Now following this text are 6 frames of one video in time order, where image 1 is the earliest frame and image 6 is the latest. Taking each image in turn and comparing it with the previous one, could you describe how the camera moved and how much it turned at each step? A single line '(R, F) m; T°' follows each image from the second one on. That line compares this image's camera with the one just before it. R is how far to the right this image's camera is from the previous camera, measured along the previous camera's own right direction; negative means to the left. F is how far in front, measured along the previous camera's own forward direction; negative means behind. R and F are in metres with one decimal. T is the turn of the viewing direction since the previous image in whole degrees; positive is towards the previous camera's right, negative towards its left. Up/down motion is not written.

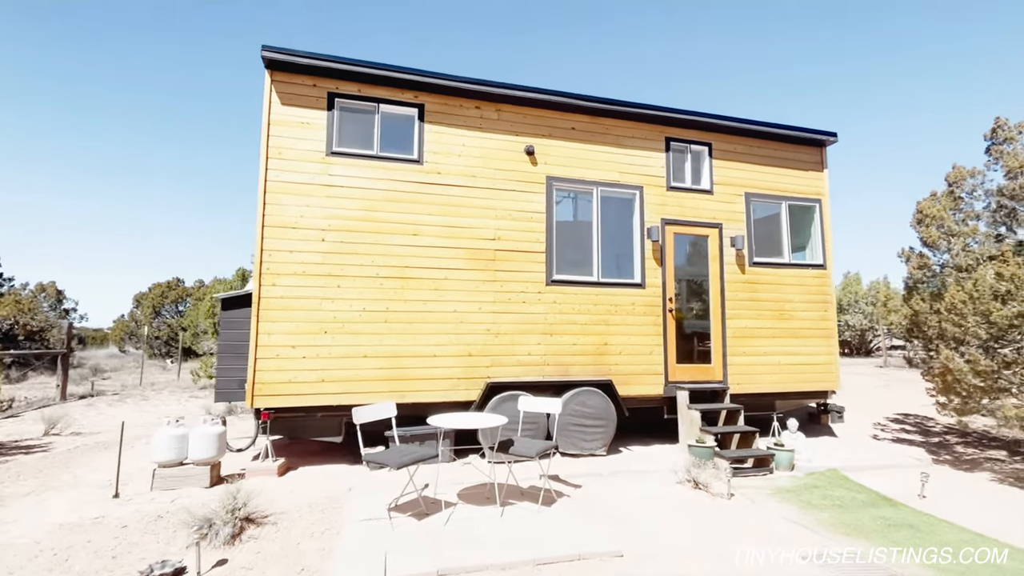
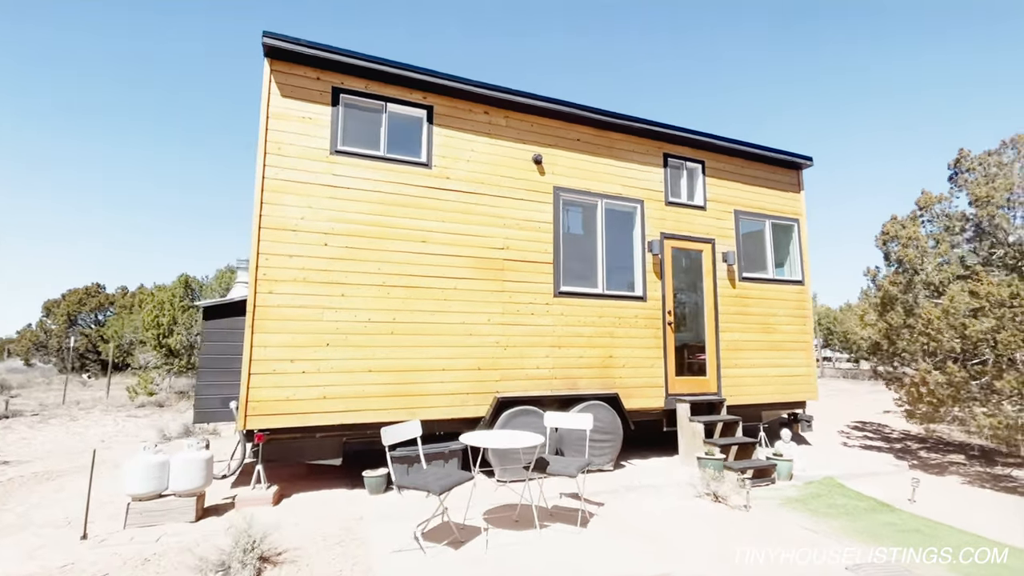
(-0.8, +0.2) m; +6°
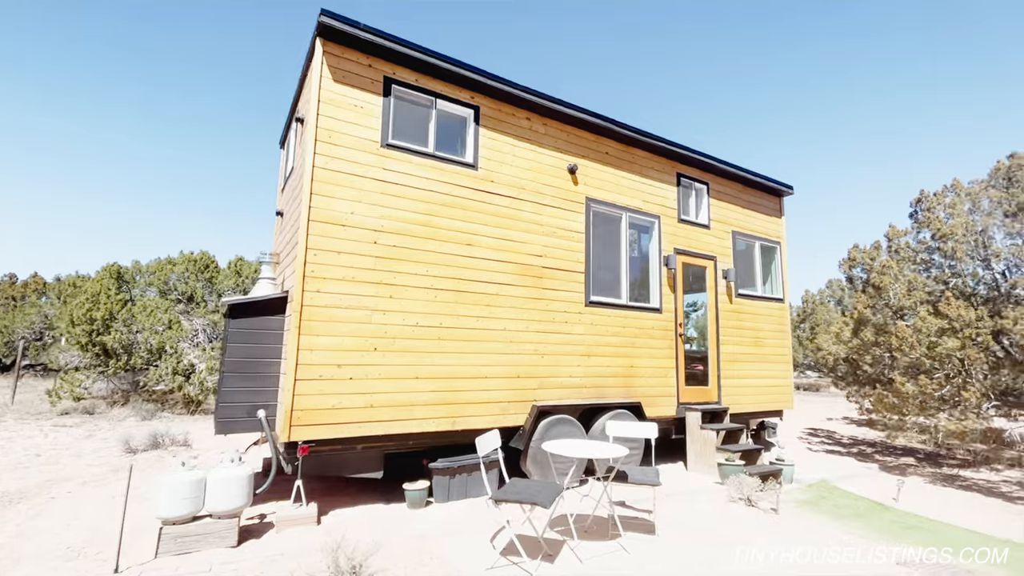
(-1.3, +0.2) m; +8°
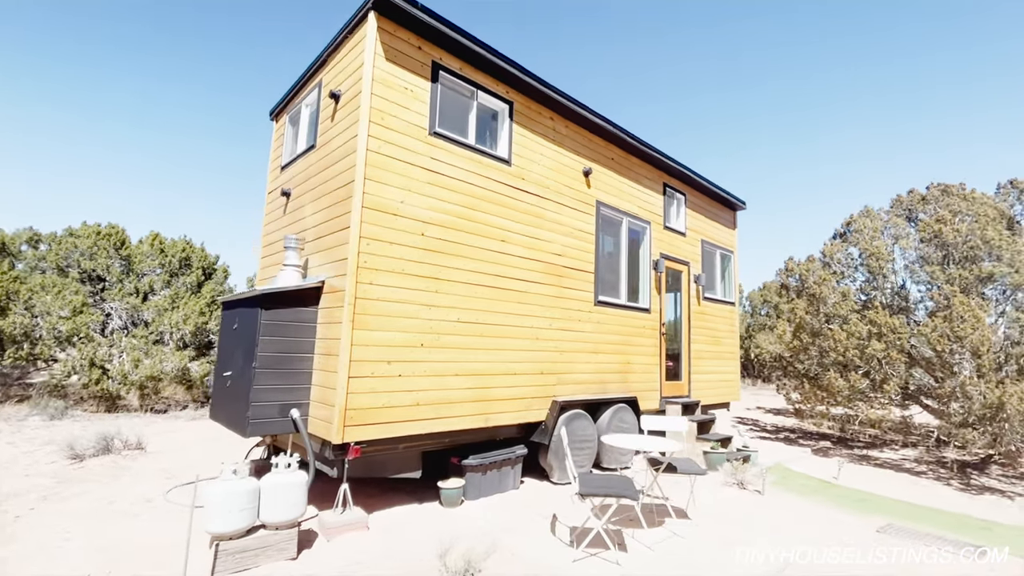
(-1.4, +0.1) m; +11°
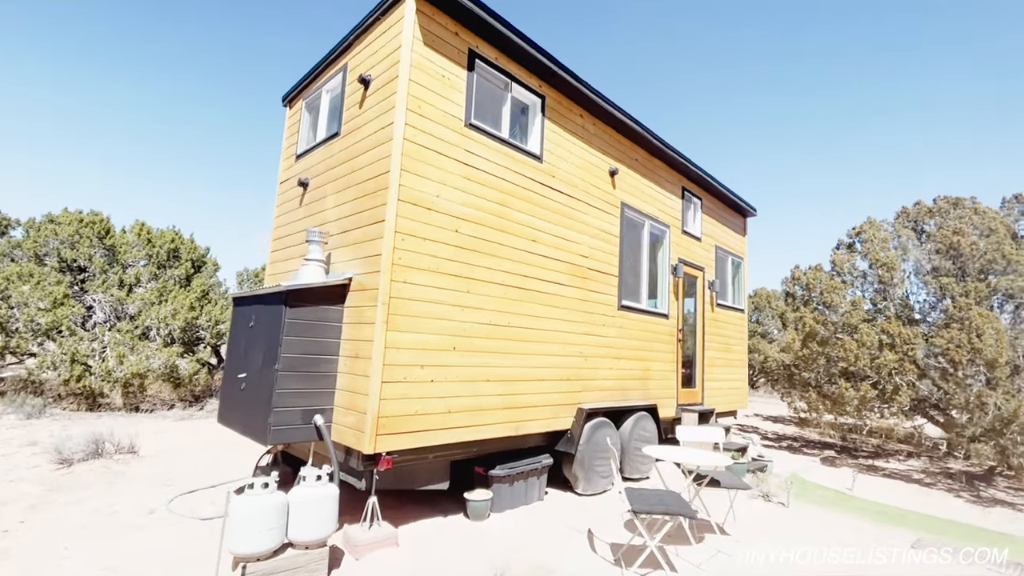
(-0.5, +0.3) m; +2°
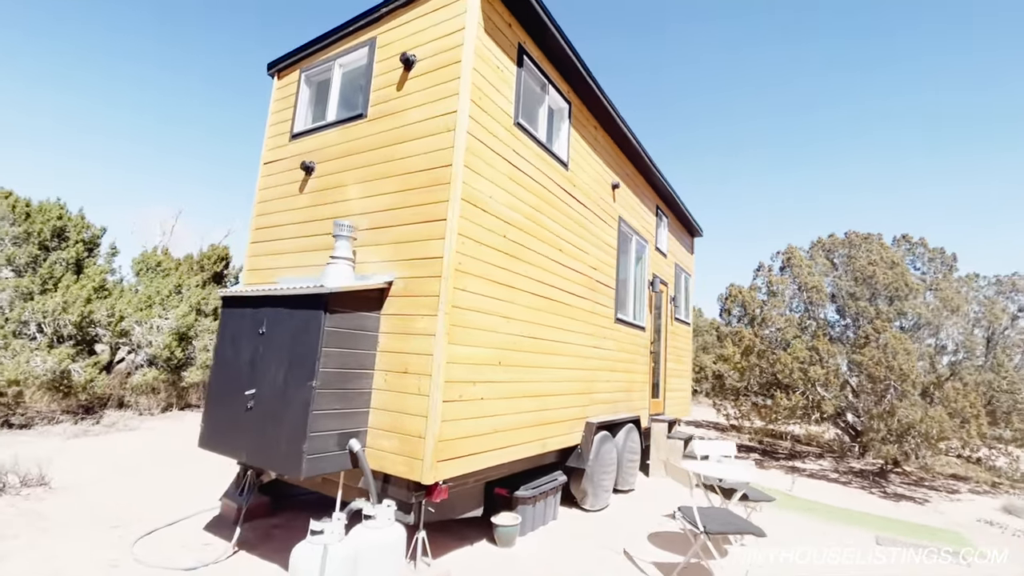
(-1.3, +0.4) m; +12°
